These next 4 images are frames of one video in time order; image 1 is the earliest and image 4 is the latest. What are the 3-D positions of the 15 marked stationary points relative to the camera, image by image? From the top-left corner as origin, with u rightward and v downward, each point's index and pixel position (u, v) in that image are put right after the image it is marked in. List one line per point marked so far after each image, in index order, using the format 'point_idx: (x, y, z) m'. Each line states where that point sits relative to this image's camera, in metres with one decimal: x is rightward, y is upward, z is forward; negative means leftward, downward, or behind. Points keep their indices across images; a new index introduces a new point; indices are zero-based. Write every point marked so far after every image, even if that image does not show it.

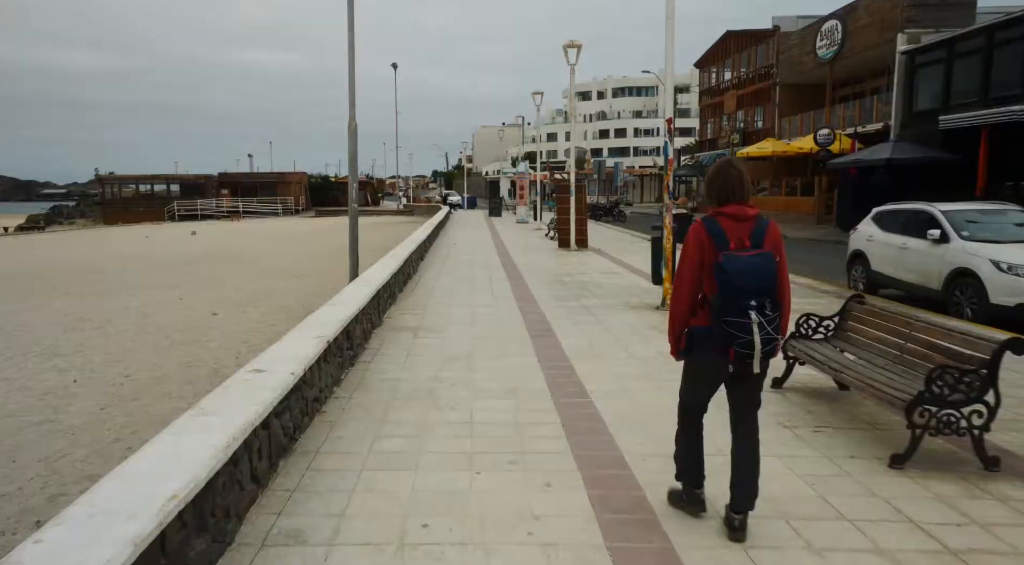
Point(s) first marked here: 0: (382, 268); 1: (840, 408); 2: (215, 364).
0: (-1.9, +0.2, +9.8) m
1: (+2.5, -1.0, +5.2) m
2: (-3.3, -0.9, +7.5) m
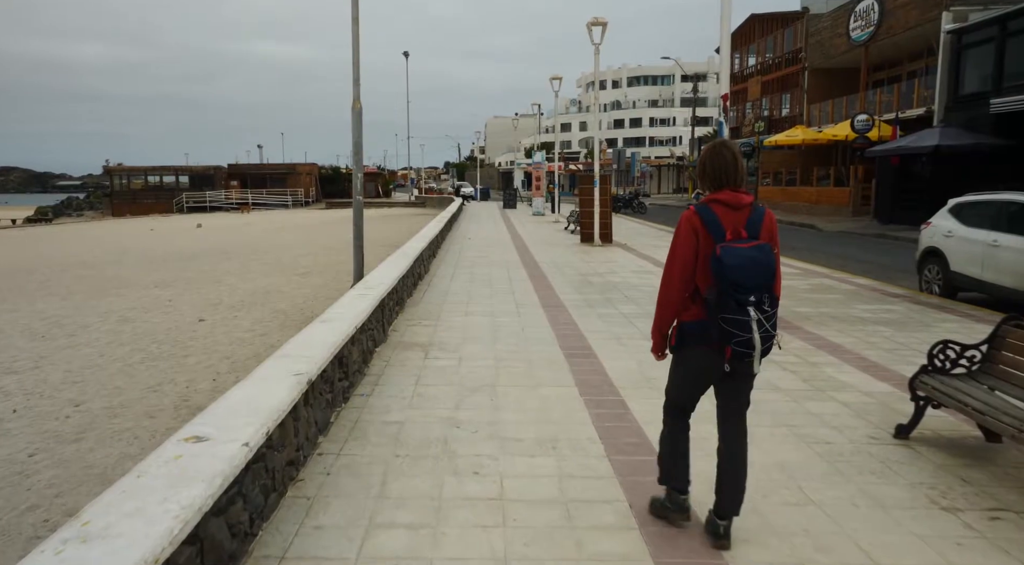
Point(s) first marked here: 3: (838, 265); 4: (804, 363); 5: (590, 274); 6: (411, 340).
0: (-1.6, +0.2, +8.5) m
1: (+2.8, -1.1, +3.8) m
2: (-3.0, -1.0, +6.2) m
3: (+7.1, +0.4, +14.6) m
4: (+2.7, -0.7, +6.1) m
5: (+1.4, +0.1, +12.1) m
6: (-1.1, -0.6, +6.8) m
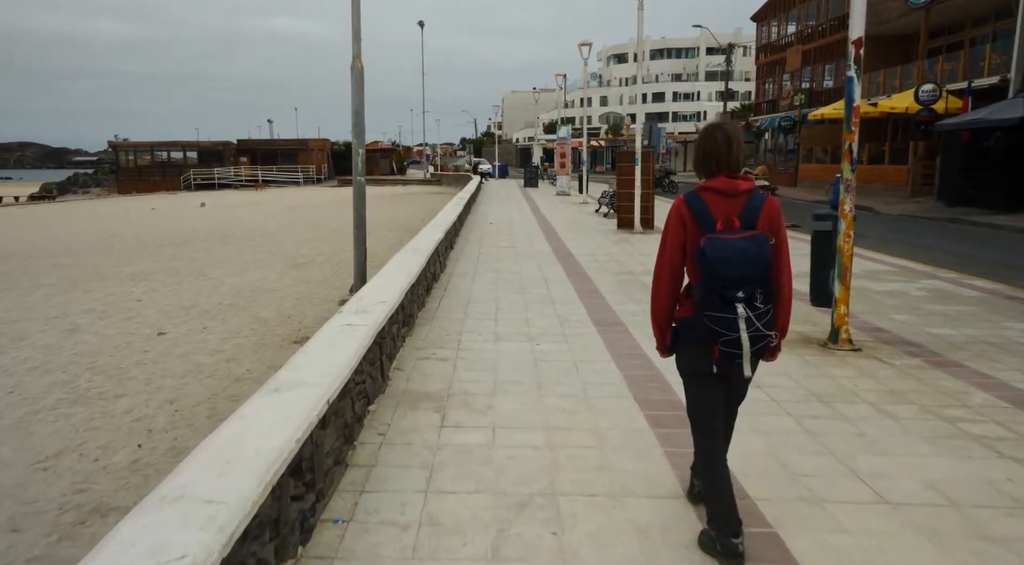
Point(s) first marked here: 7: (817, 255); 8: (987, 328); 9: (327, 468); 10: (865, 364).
0: (-1.1, +0.1, +6.5) m
1: (+3.1, -1.4, +1.7) m
2: (-2.7, -1.2, +4.2) m
3: (+7.7, +0.4, +12.3) m
4: (+3.1, -1.0, +4.0) m
5: (+1.9, +0.2, +10.0) m
6: (-0.7, -0.8, +4.8) m
7: (+2.9, +0.3, +6.4) m
8: (+4.9, -0.5, +6.8) m
9: (-0.9, -0.9, +3.2) m
10: (+2.9, -0.7, +5.5) m
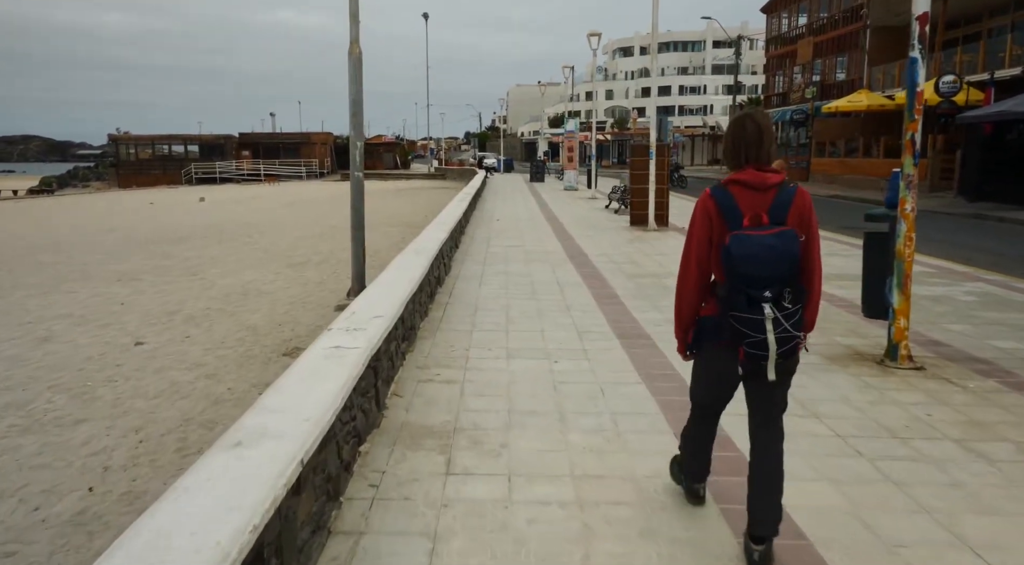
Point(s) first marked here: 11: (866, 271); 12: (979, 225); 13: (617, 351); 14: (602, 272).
0: (-1.0, 0.0, +5.8) m
1: (+3.2, -1.5, +1.0) m
2: (-2.6, -1.3, +3.5) m
3: (+7.8, +0.4, +11.6) m
4: (+3.2, -1.1, +3.3) m
5: (+2.1, +0.1, +9.3) m
6: (-0.6, -0.8, +4.1) m
7: (+3.0, +0.2, +5.6) m
8: (+5.0, -0.5, +6.1) m
9: (-0.8, -1.0, +2.5) m
10: (+3.0, -0.7, +4.8) m
11: (+3.0, +0.1, +5.7) m
12: (+11.9, +1.4, +16.9) m
13: (+0.9, -0.6, +5.6) m
14: (+1.3, +0.2, +9.4) m
